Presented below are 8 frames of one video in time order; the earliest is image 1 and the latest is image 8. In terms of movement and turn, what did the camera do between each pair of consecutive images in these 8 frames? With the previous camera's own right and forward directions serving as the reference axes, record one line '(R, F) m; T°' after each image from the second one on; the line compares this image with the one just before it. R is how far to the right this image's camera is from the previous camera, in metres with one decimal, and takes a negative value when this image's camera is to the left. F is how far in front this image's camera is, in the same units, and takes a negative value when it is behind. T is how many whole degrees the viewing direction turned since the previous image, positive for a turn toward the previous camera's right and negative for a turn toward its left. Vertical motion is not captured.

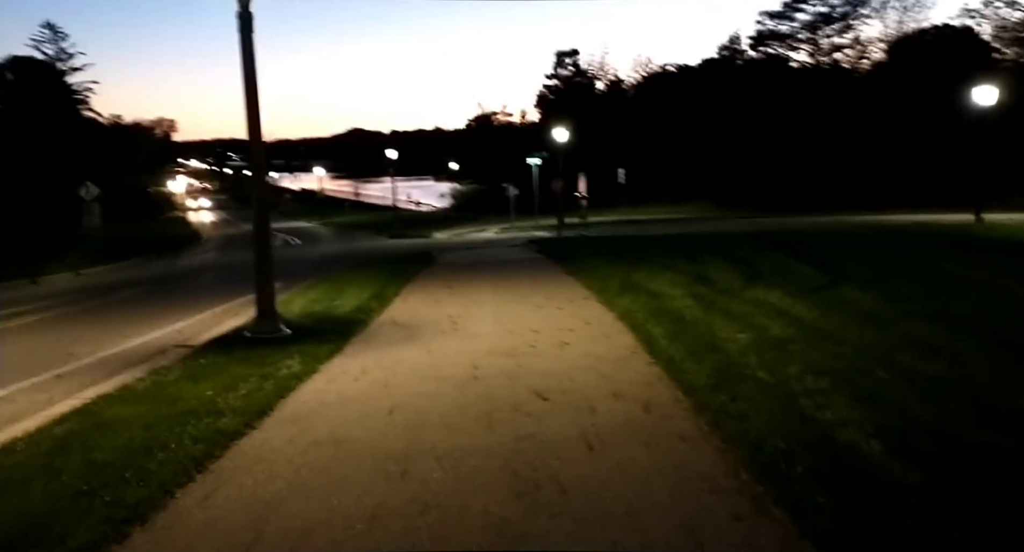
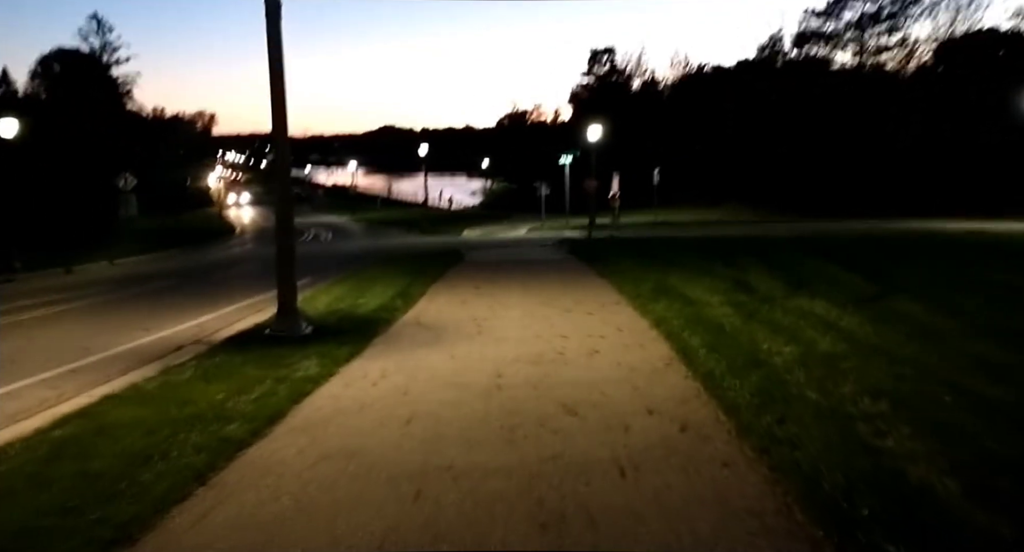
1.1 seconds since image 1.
(0.0, +0.5) m; -2°
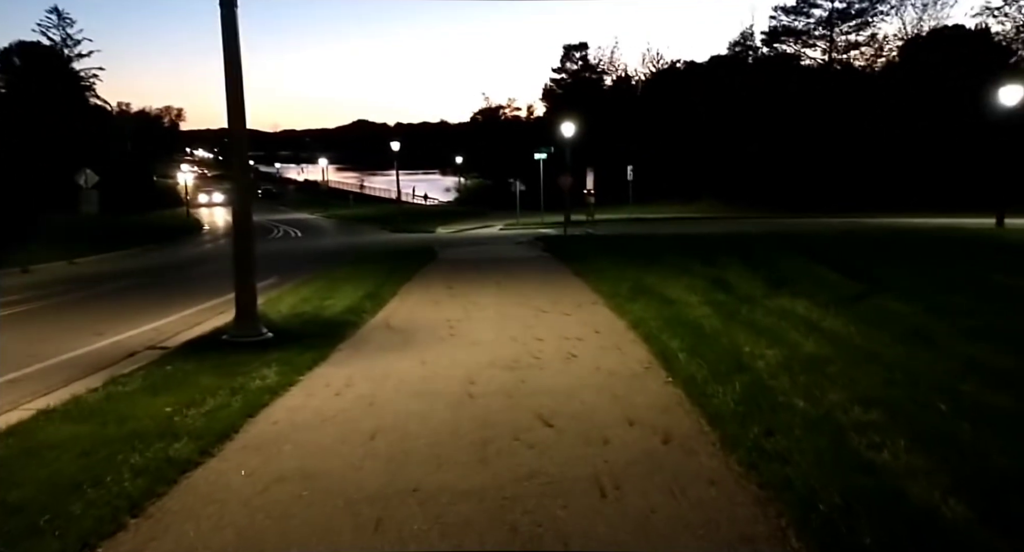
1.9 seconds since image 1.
(0.0, +0.4) m; +2°
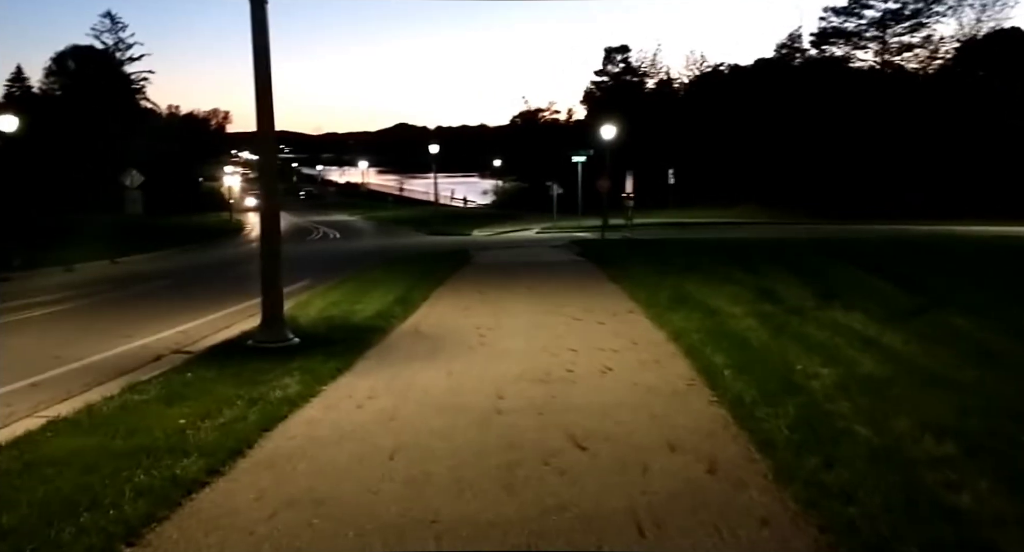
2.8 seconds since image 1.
(0.0, +0.5) m; -3°
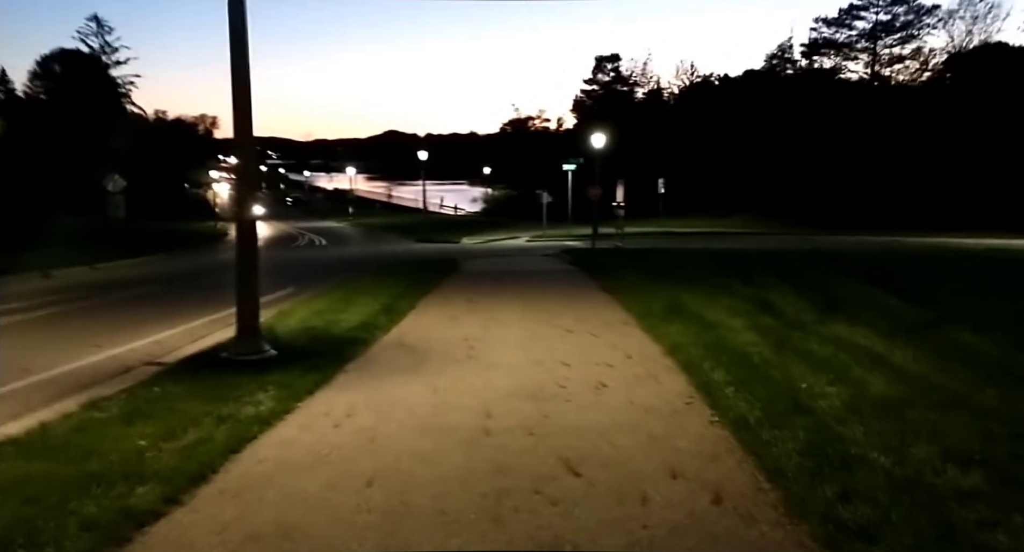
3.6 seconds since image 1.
(0.0, +0.4) m; +1°
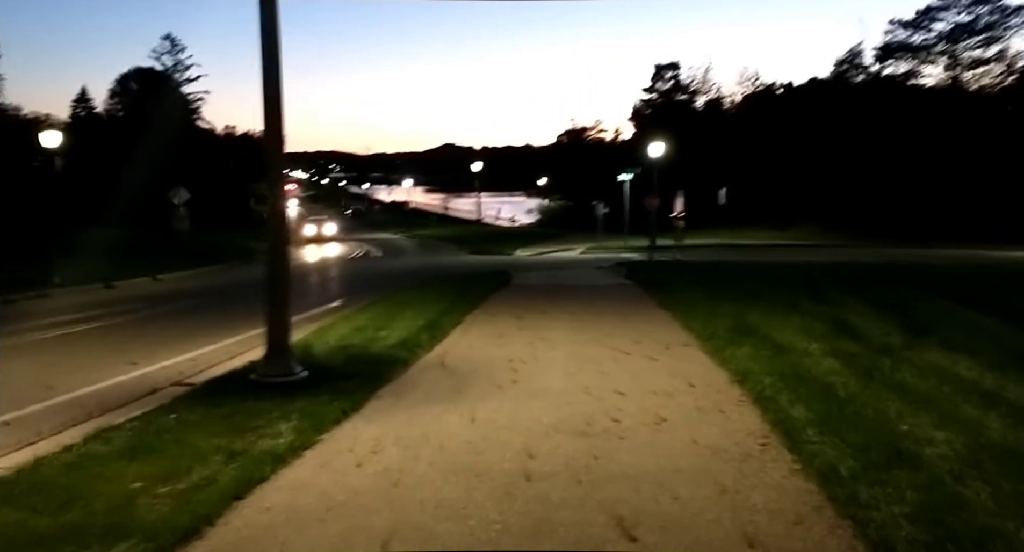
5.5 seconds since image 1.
(+0.1, +0.8) m; -5°
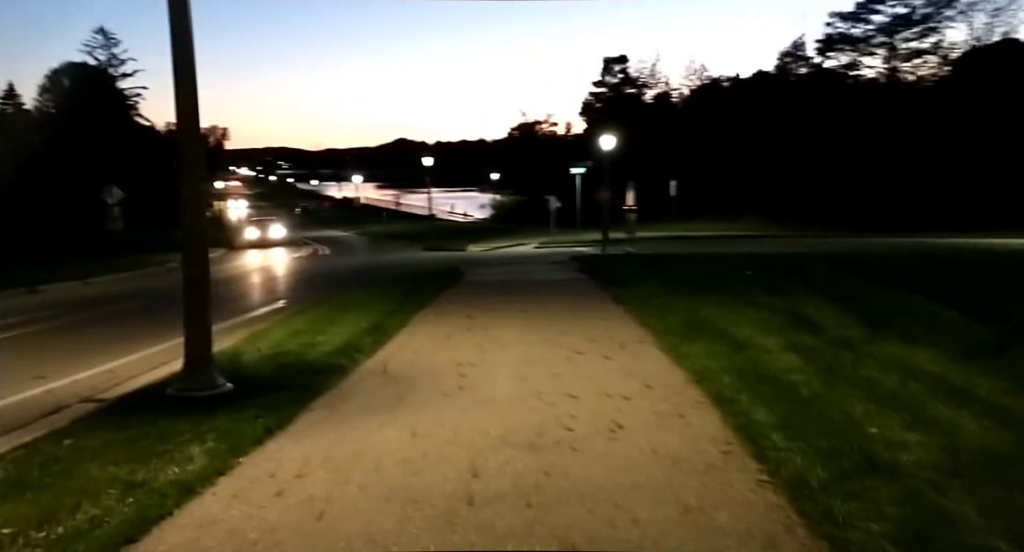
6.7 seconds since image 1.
(+0.1, +0.6) m; +4°
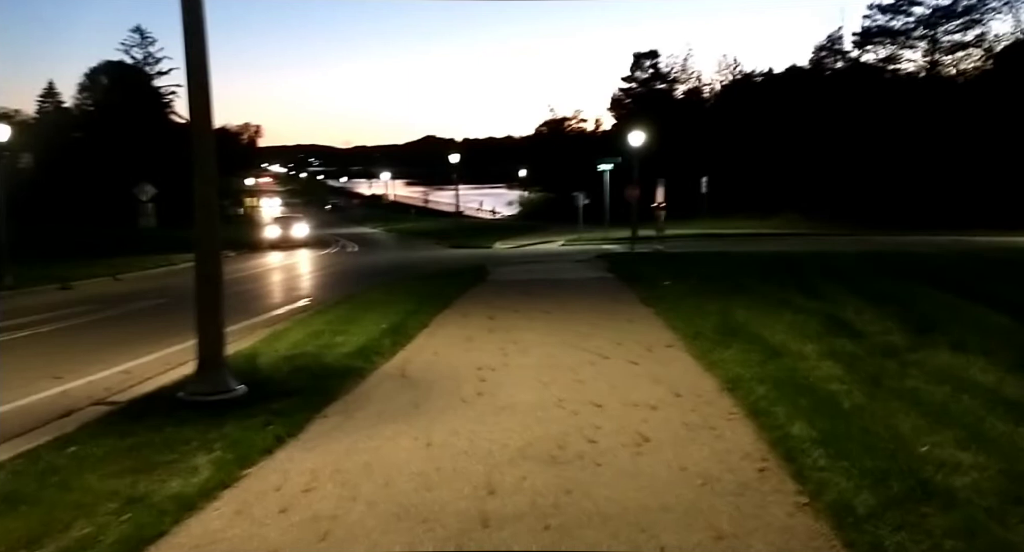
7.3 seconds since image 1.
(+0.1, +0.4) m; -2°
